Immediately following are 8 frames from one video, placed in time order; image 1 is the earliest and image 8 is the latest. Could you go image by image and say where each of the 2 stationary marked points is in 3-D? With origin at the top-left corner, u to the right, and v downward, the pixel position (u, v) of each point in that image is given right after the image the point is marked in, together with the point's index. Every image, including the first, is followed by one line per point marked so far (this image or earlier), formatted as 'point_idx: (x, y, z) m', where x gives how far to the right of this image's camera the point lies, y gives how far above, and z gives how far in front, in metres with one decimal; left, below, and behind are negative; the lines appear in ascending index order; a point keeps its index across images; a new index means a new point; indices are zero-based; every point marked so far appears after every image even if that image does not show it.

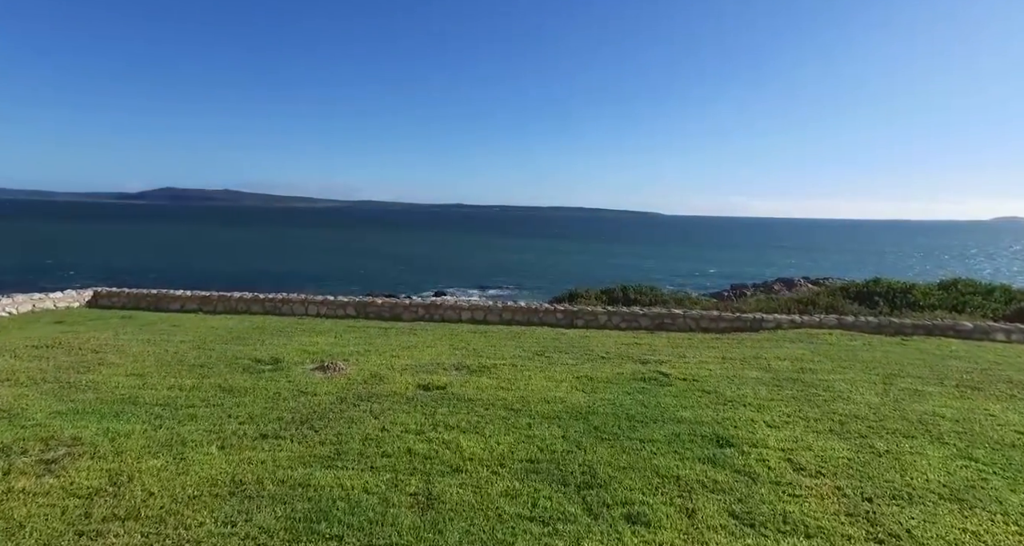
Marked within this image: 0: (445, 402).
0: (-0.6, -1.1, +4.7) m
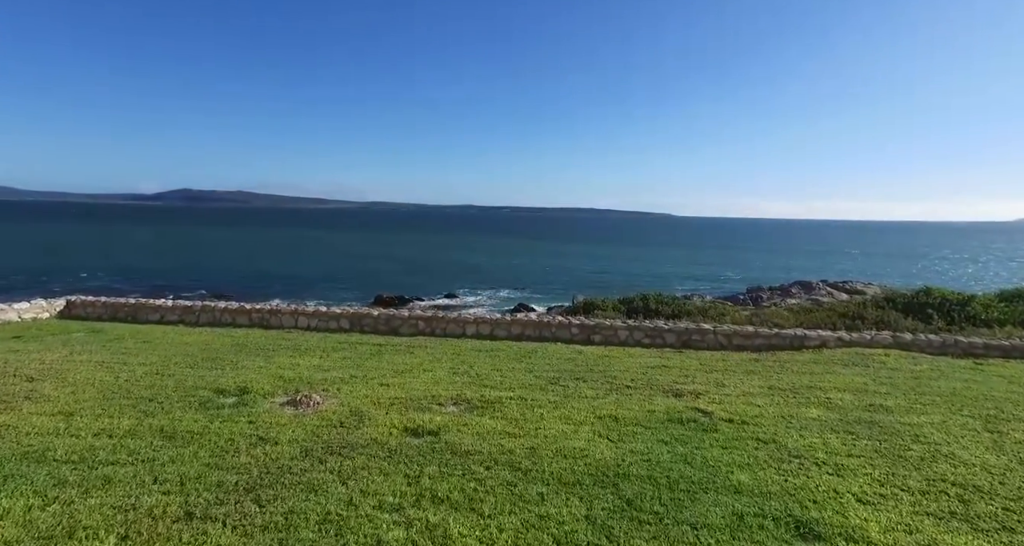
0: (-0.5, -1.3, +3.8) m
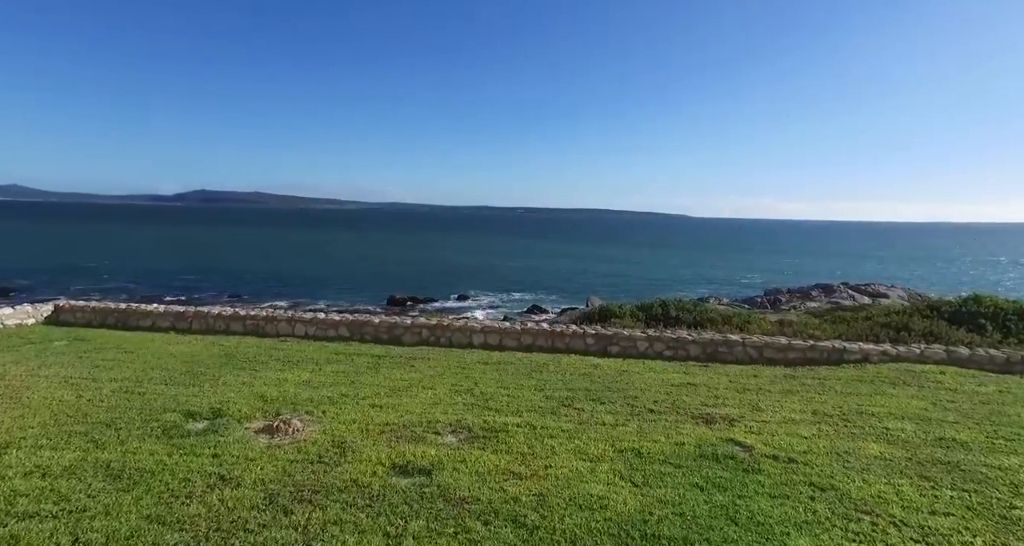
0: (-0.5, -1.4, +3.1) m
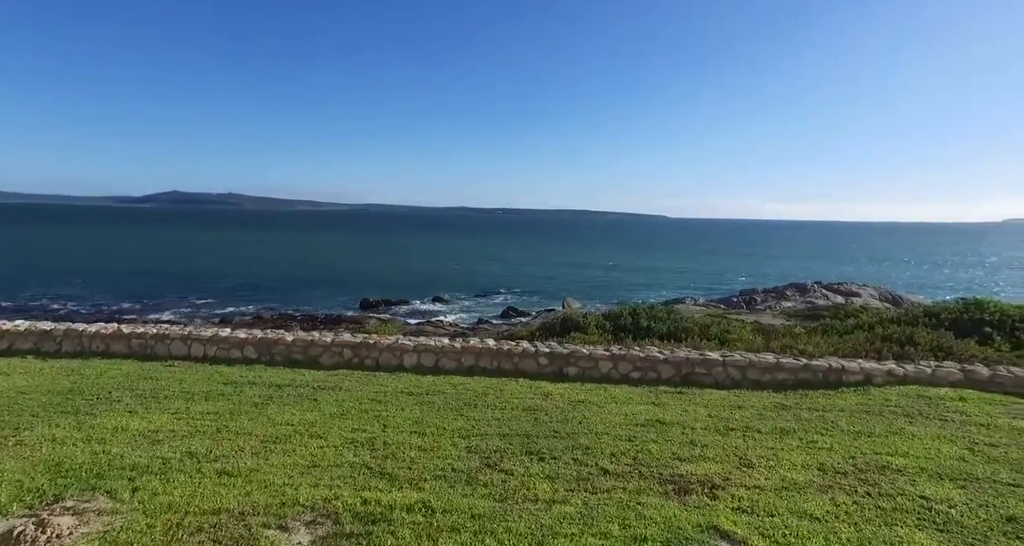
0: (-1.1, -1.4, +1.7) m
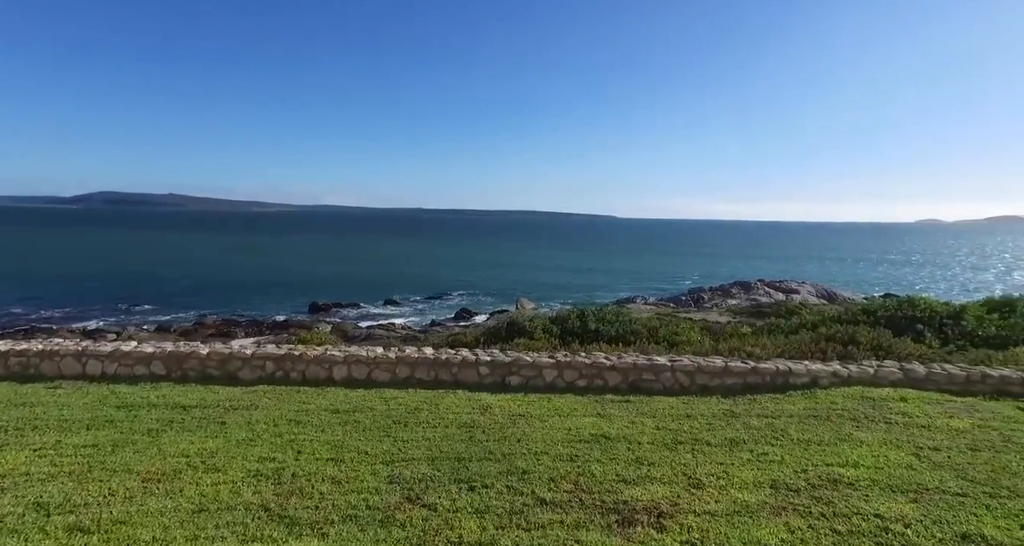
0: (-1.4, -1.5, +1.1) m
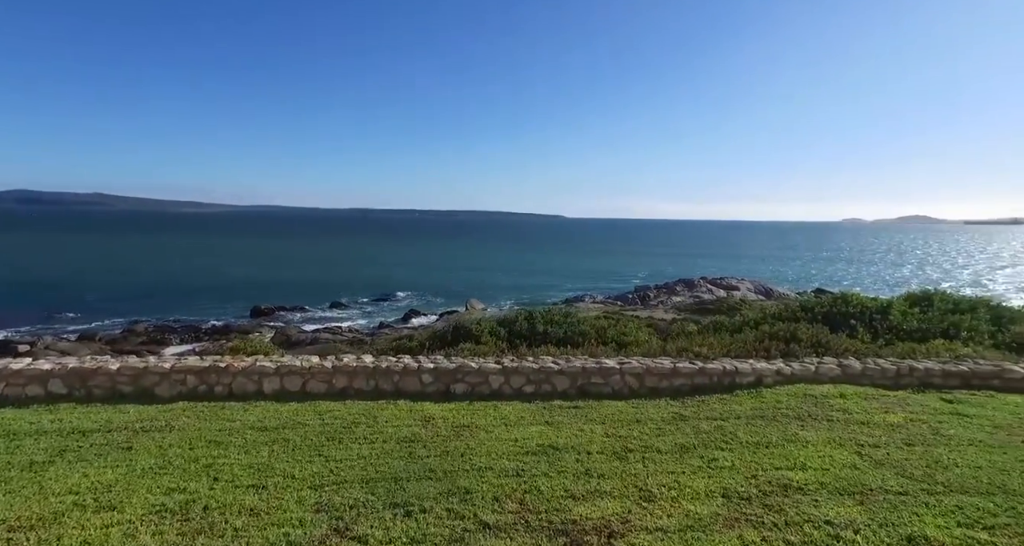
0: (-1.5, -1.5, +0.7) m
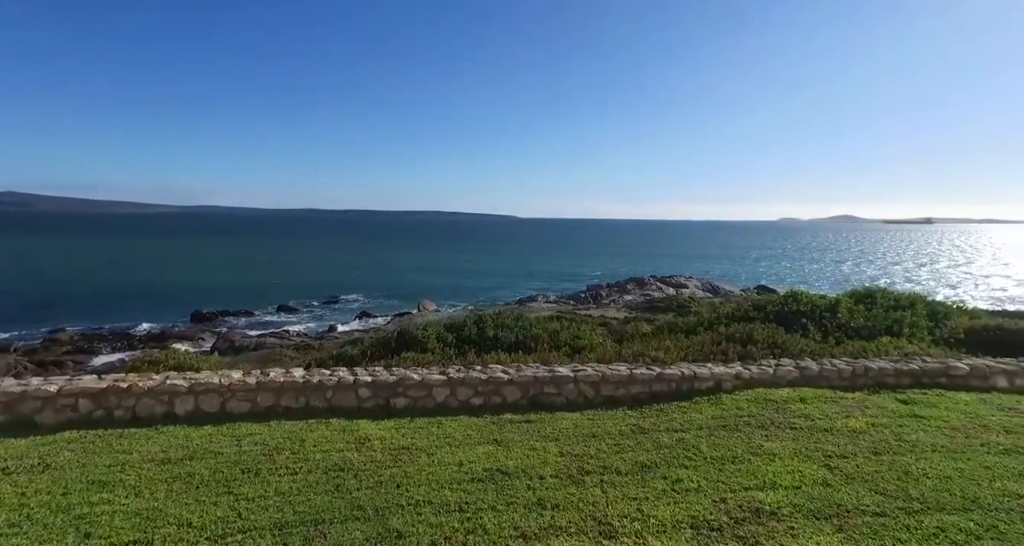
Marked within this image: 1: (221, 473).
0: (-1.6, -1.6, +0.1) m
1: (-2.1, -1.5, +4.0) m
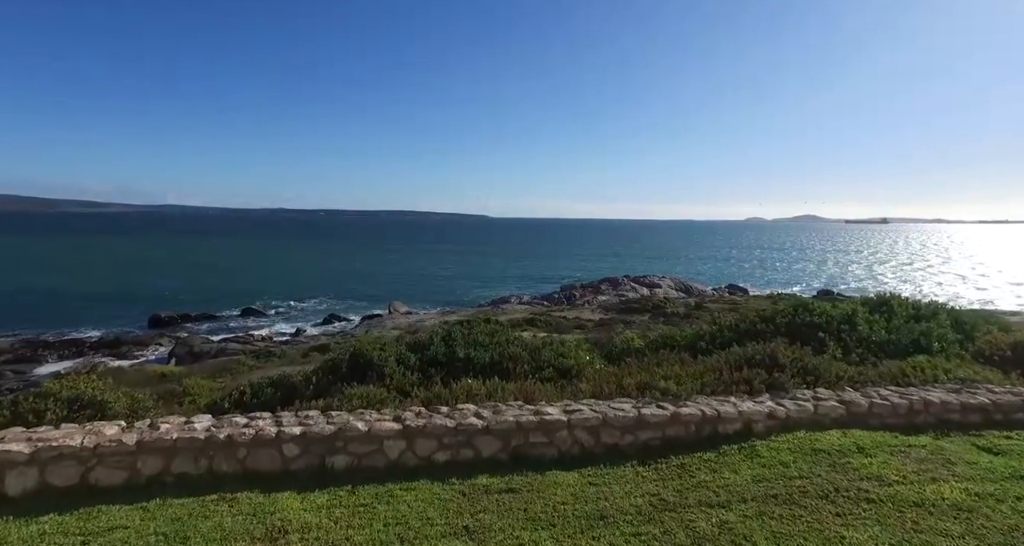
0: (-1.5, -1.7, -1.3) m
1: (-2.2, -1.6, +2.5) m
